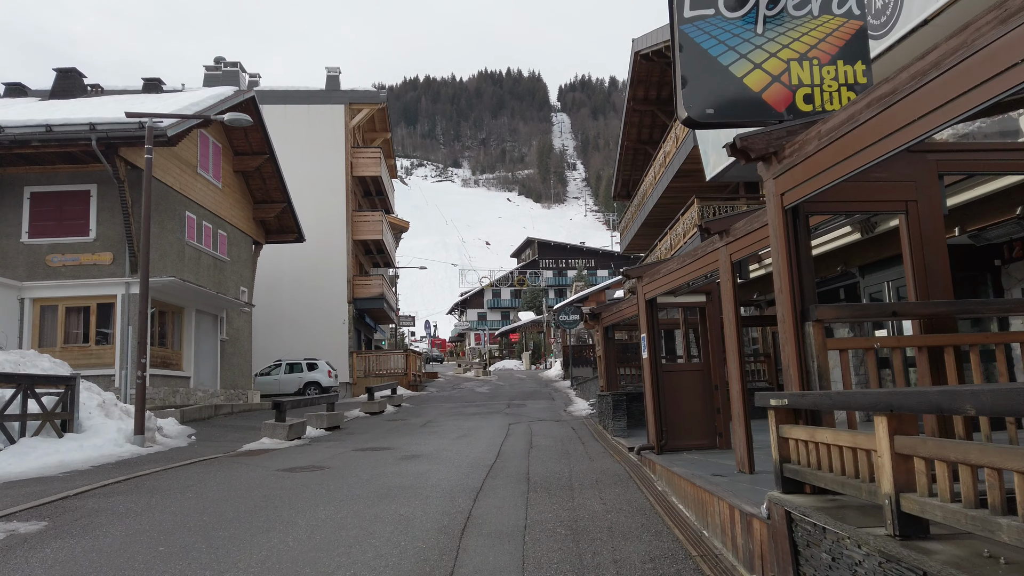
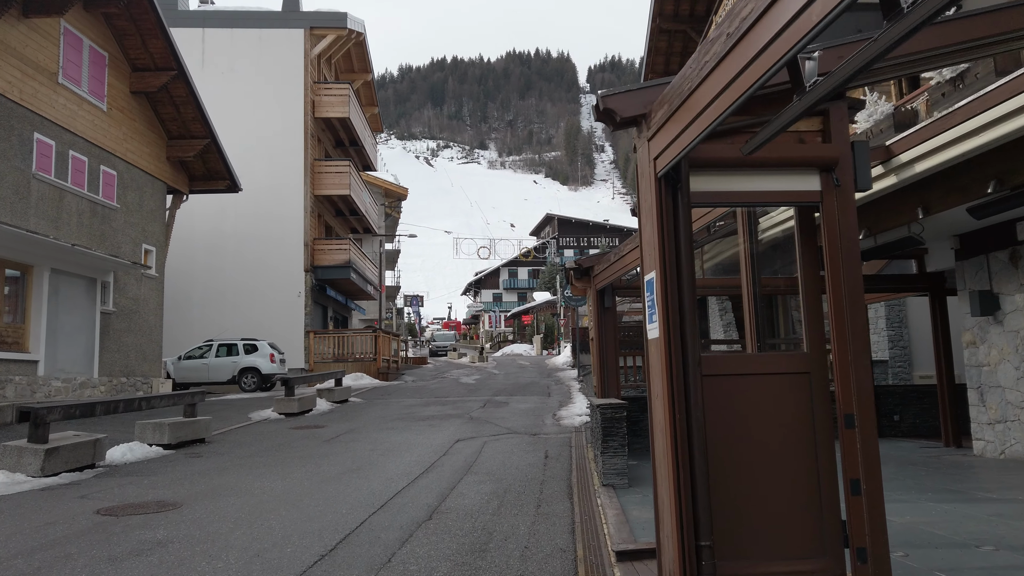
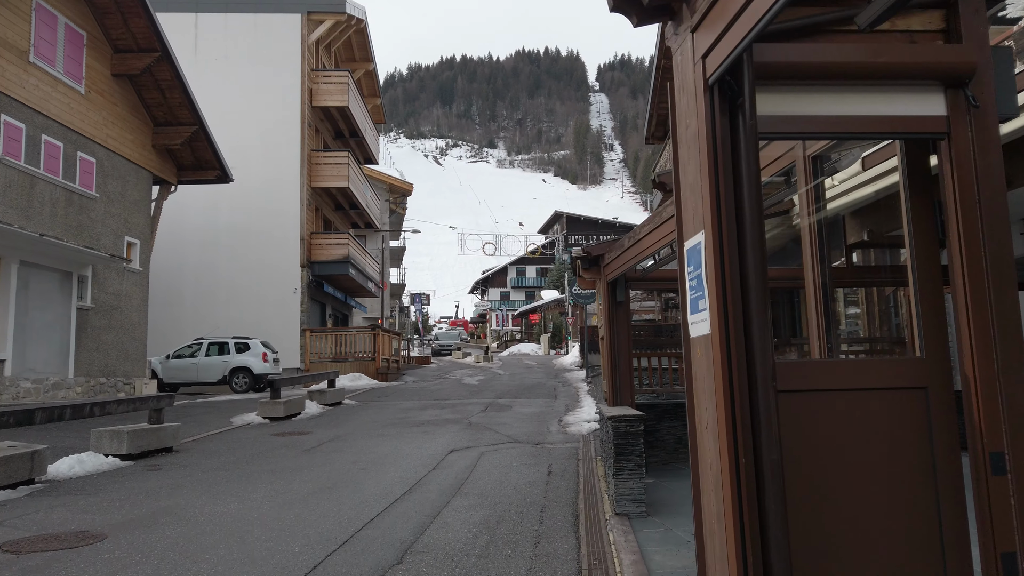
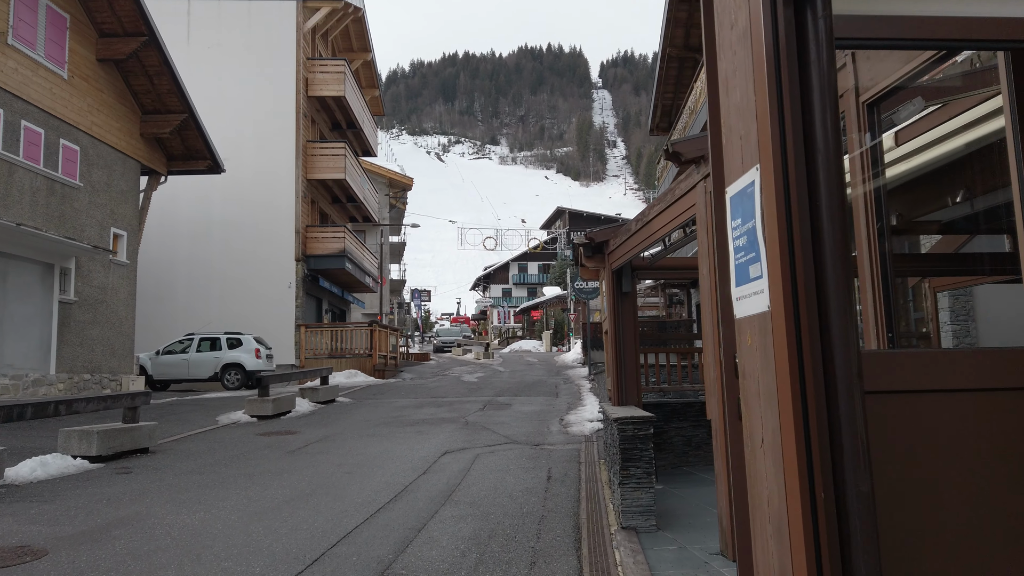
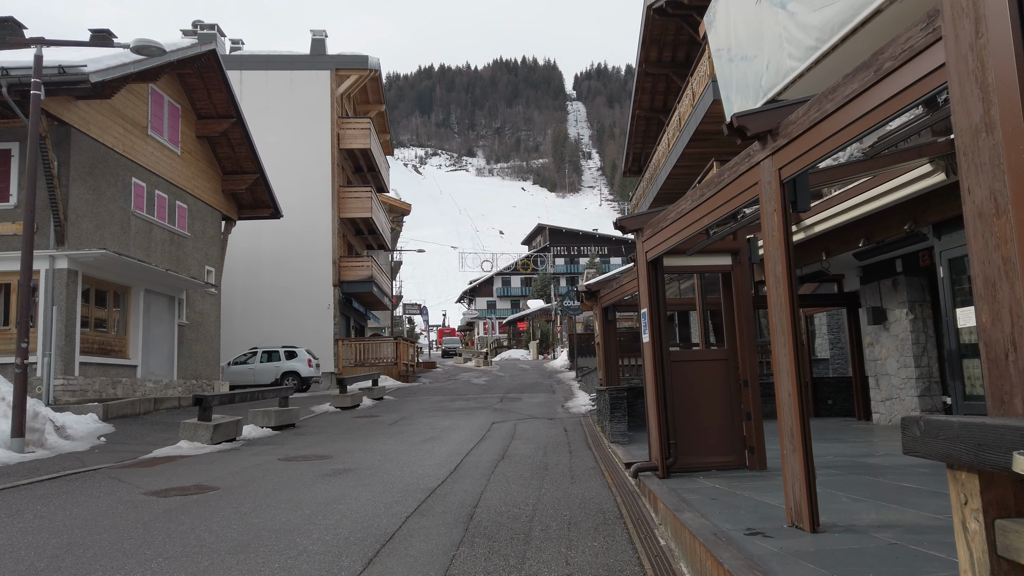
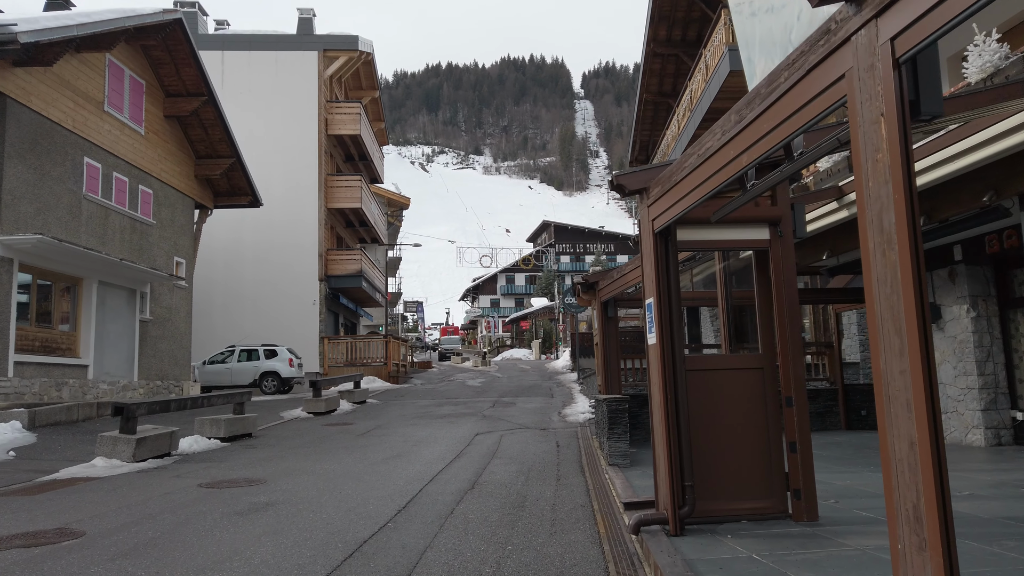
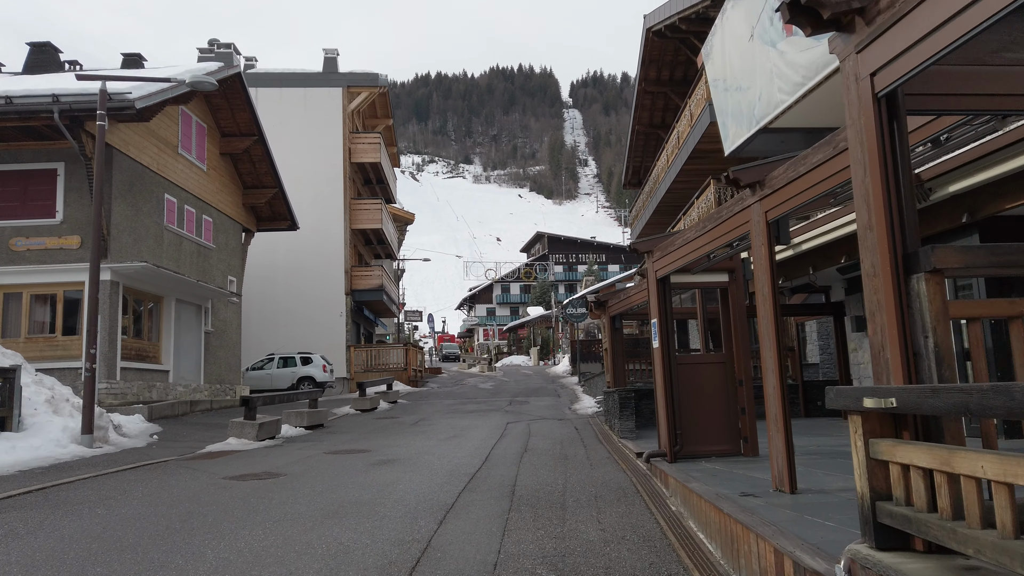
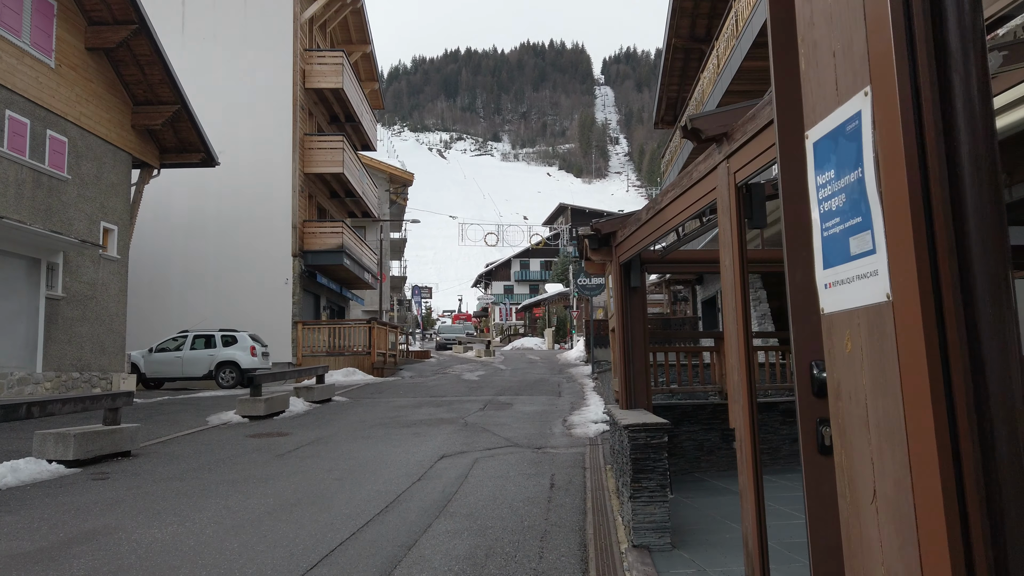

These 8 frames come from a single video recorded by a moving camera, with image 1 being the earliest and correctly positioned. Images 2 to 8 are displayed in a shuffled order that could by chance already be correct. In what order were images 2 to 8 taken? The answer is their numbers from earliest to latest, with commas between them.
7, 5, 6, 2, 3, 4, 8
